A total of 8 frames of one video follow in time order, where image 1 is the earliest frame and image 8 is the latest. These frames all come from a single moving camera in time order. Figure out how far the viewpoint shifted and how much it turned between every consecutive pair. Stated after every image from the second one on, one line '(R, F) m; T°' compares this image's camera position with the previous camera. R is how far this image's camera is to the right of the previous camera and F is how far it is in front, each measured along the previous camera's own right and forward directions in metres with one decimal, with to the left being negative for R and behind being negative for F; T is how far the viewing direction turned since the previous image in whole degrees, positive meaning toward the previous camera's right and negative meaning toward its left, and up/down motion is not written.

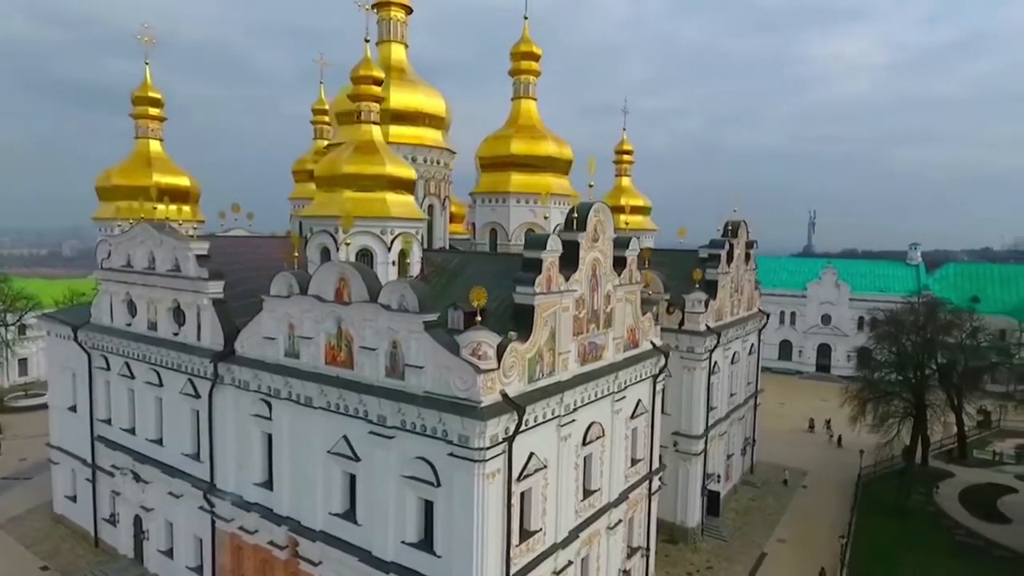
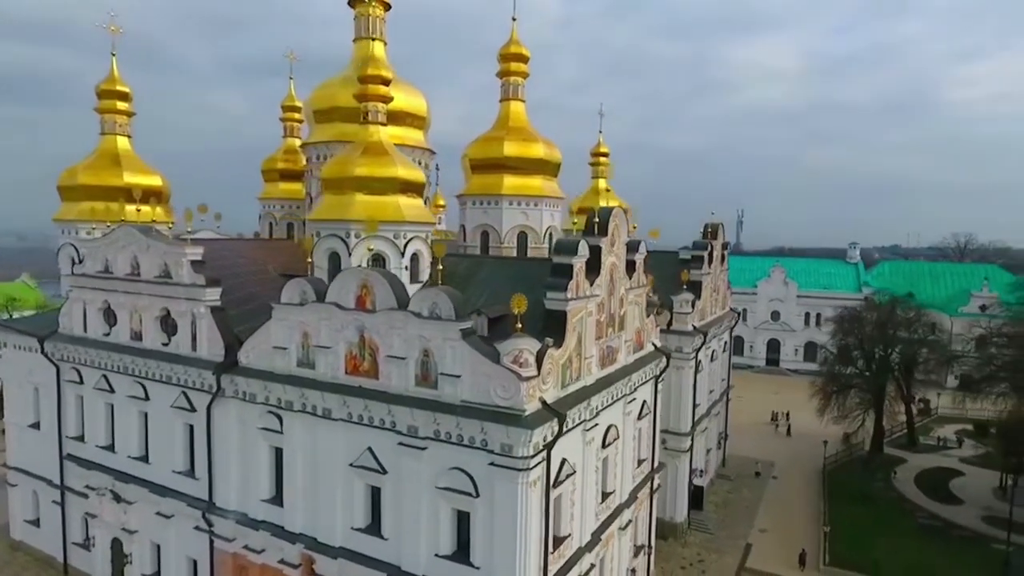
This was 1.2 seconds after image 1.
(-1.5, +0.4) m; +5°
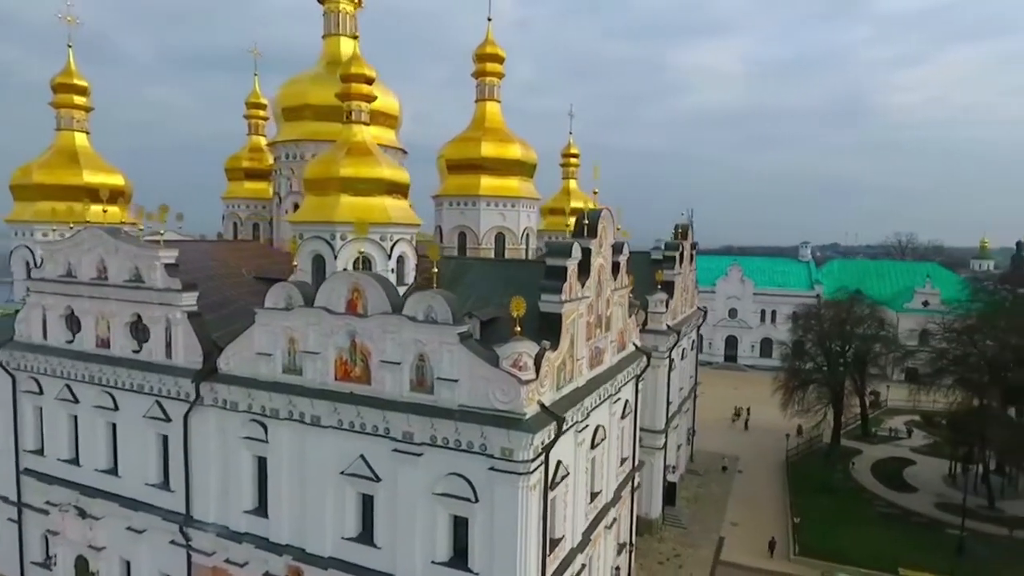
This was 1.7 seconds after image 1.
(-1.0, +0.1) m; +4°
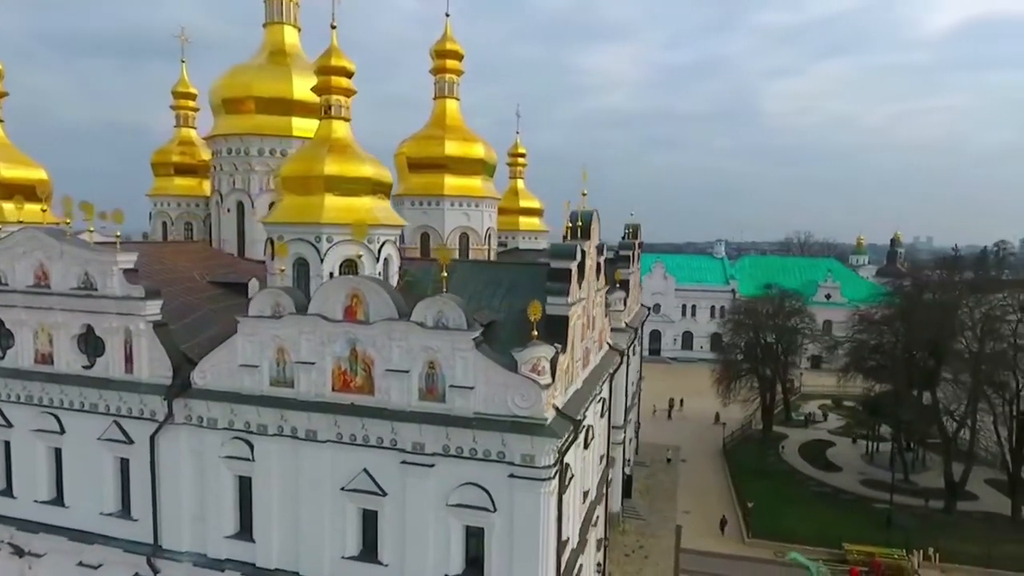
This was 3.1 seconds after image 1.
(-2.3, +0.5) m; +9°
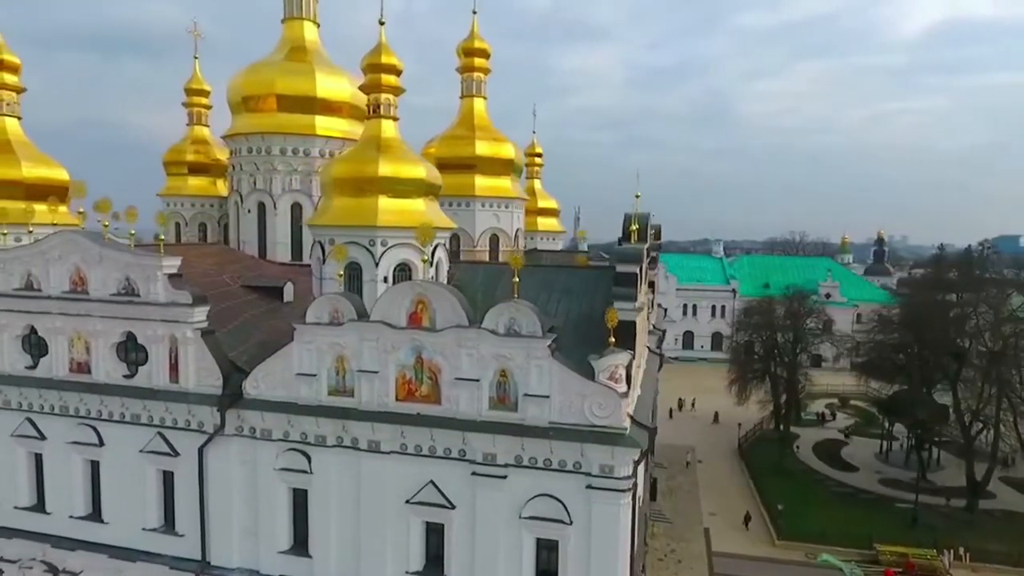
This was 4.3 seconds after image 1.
(-1.8, +0.4) m; +2°
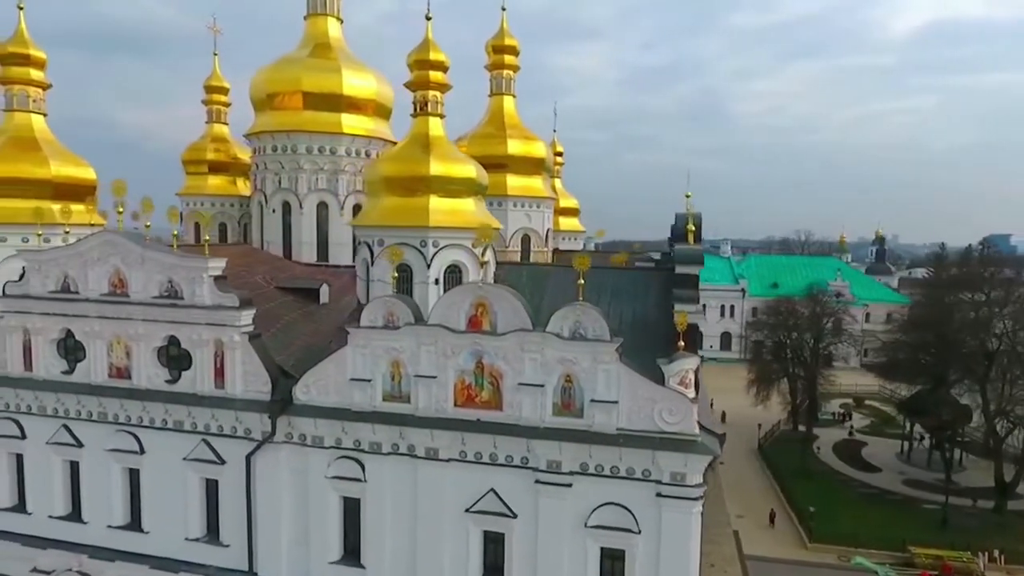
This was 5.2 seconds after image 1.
(-1.4, +0.4) m; +1°
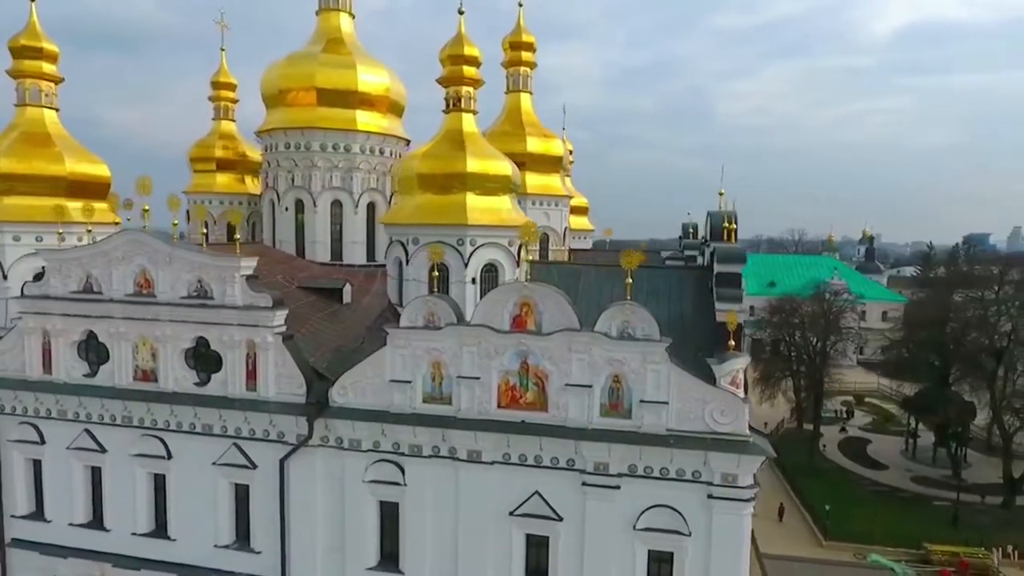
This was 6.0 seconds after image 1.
(-1.1, +0.3) m; +1°
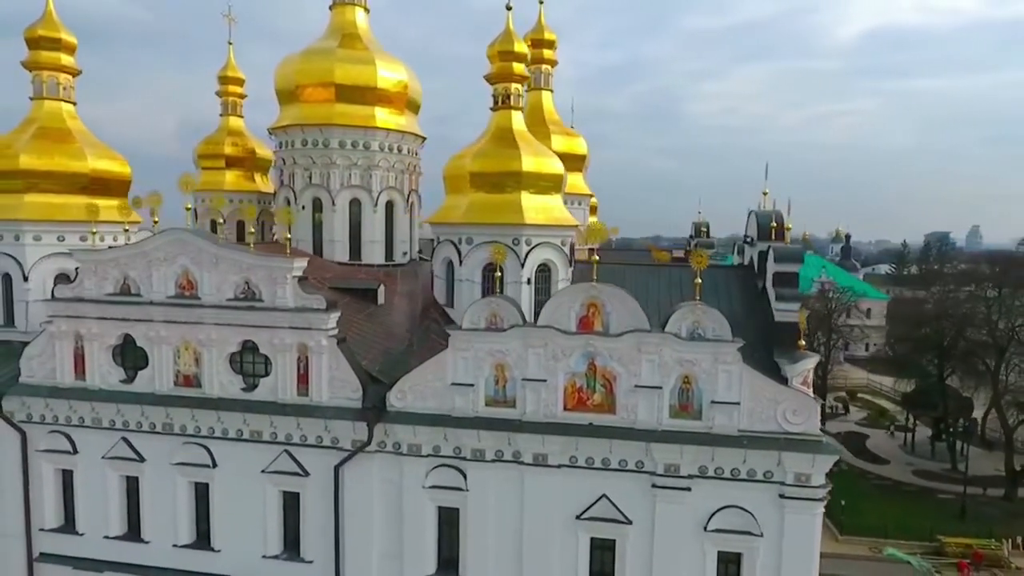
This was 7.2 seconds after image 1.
(-1.8, +0.3) m; +3°
